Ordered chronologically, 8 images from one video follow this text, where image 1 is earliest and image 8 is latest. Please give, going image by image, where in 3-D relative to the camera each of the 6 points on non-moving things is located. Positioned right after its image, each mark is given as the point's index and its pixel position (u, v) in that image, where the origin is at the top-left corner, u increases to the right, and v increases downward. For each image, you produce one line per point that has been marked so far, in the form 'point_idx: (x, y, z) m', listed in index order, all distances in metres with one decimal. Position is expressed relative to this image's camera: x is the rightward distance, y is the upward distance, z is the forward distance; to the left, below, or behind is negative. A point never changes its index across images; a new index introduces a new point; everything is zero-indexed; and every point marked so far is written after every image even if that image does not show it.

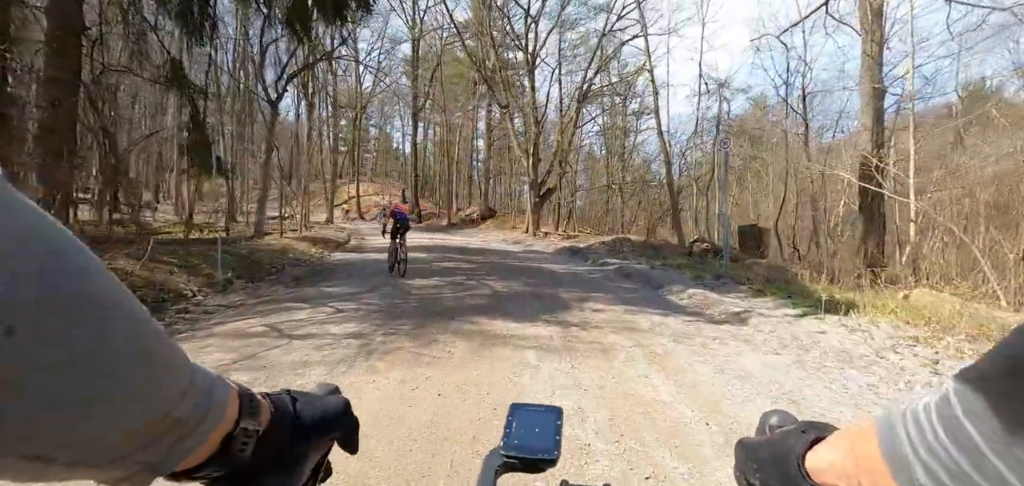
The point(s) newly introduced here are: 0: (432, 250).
0: (-3.3, -0.3, +20.3) m
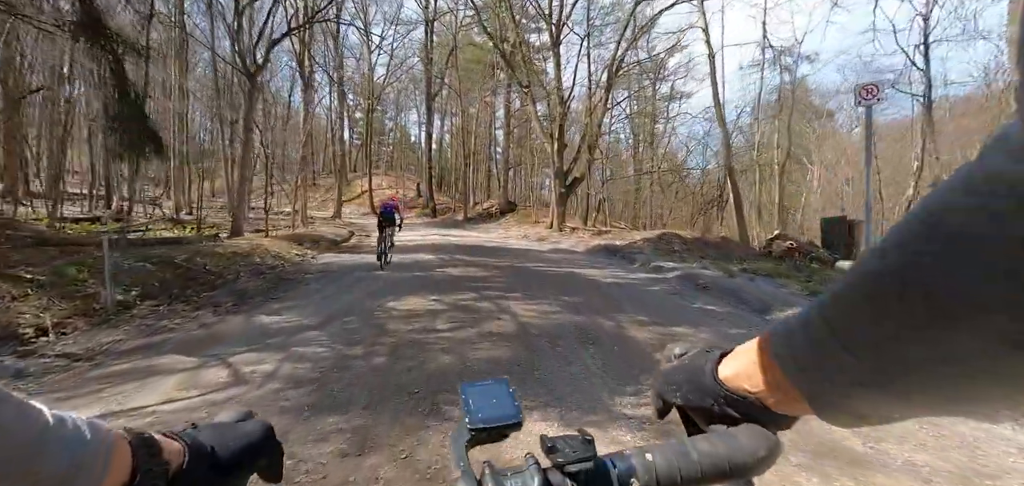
0: (-2.4, -0.2, +17.1) m
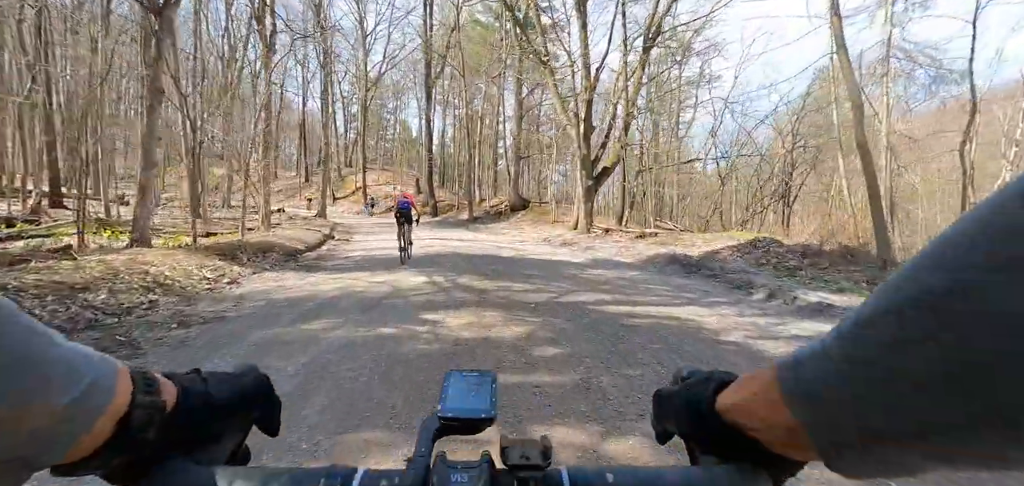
0: (-1.7, -0.5, +11.9) m
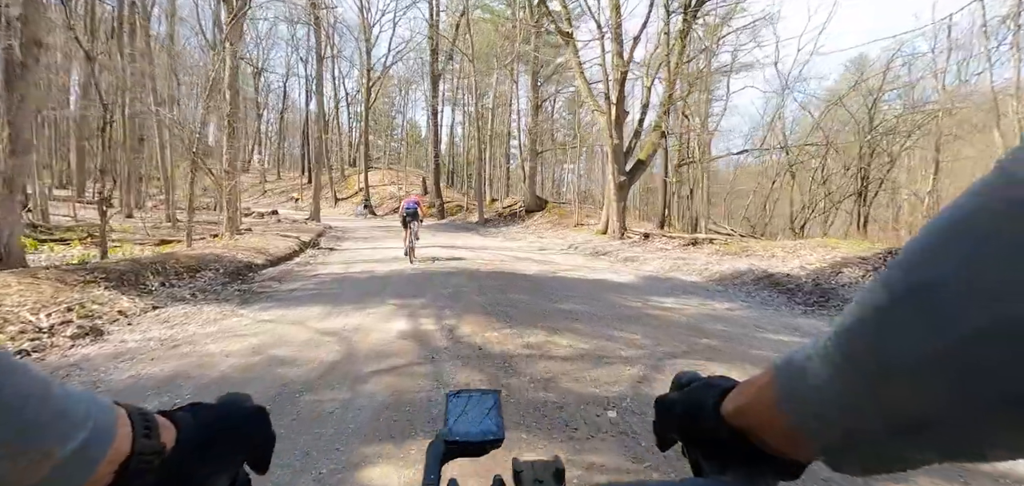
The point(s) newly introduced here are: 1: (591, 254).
0: (-1.3, -0.8, +8.4) m
1: (+2.5, -0.3, +15.5) m
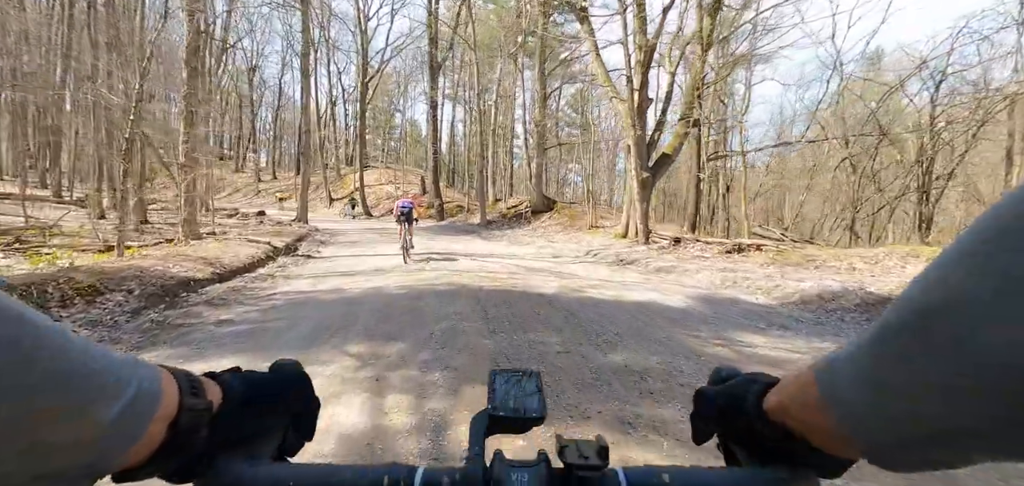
0: (-1.0, -0.9, +6.0) m
1: (+2.8, -0.5, +13.1) m
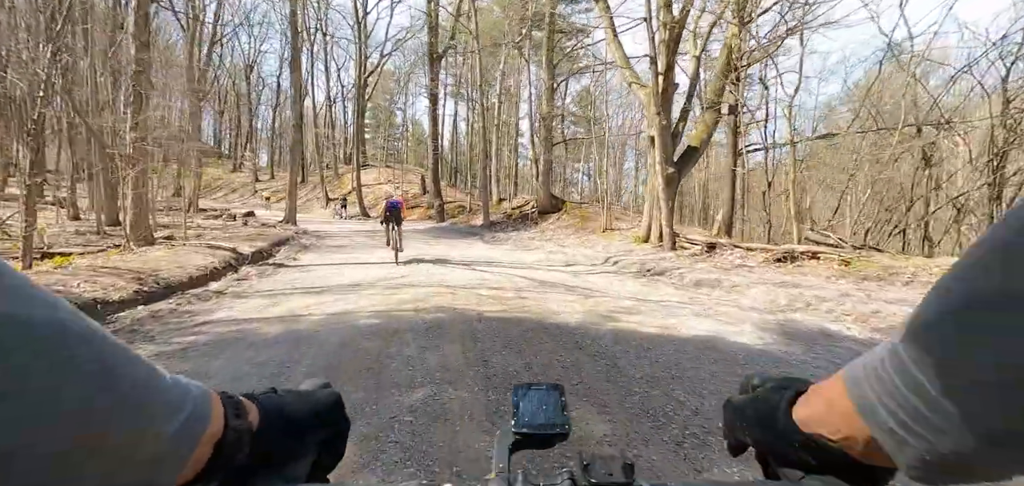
0: (-0.9, -1.1, +4.0) m
1: (+3.0, -0.7, +11.0) m
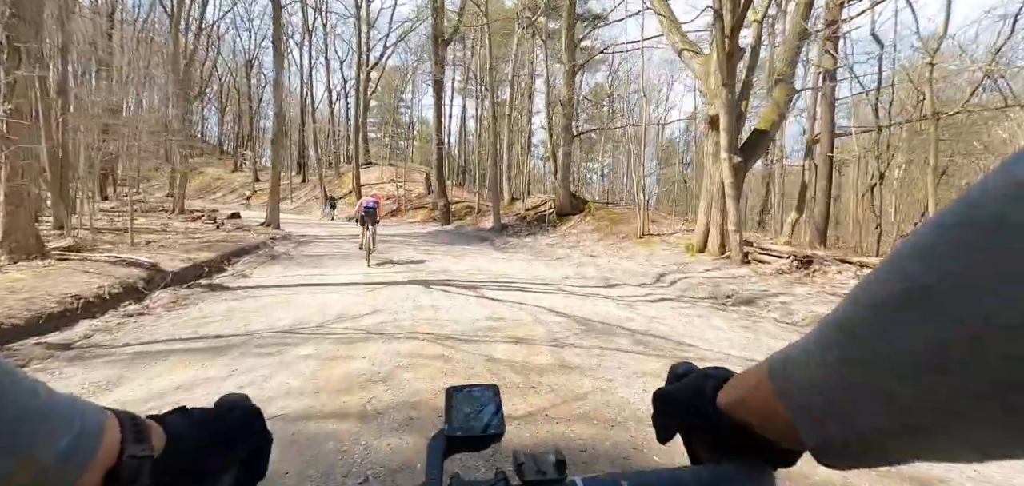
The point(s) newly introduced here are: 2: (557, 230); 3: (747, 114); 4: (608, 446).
0: (-0.7, -1.3, +0.7) m
1: (+3.3, -0.9, +7.7) m
2: (+1.8, +0.6, +19.7) m
3: (+6.1, +3.3, +12.5) m
4: (+0.6, -1.2, +2.8) m
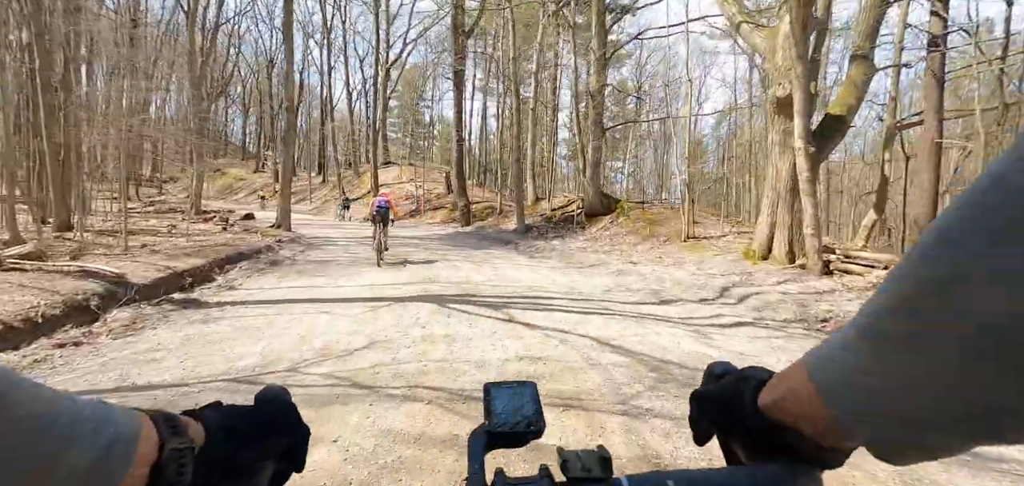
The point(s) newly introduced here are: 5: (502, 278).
0: (-0.5, -1.4, -0.9) m
1: (+3.8, -1.0, +5.9) m
2: (+2.7, +0.5, +18.0) m
3: (+6.8, +3.2, +10.6) m
4: (+0.9, -1.3, +1.1) m
5: (-0.2, -0.7, +9.4) m
